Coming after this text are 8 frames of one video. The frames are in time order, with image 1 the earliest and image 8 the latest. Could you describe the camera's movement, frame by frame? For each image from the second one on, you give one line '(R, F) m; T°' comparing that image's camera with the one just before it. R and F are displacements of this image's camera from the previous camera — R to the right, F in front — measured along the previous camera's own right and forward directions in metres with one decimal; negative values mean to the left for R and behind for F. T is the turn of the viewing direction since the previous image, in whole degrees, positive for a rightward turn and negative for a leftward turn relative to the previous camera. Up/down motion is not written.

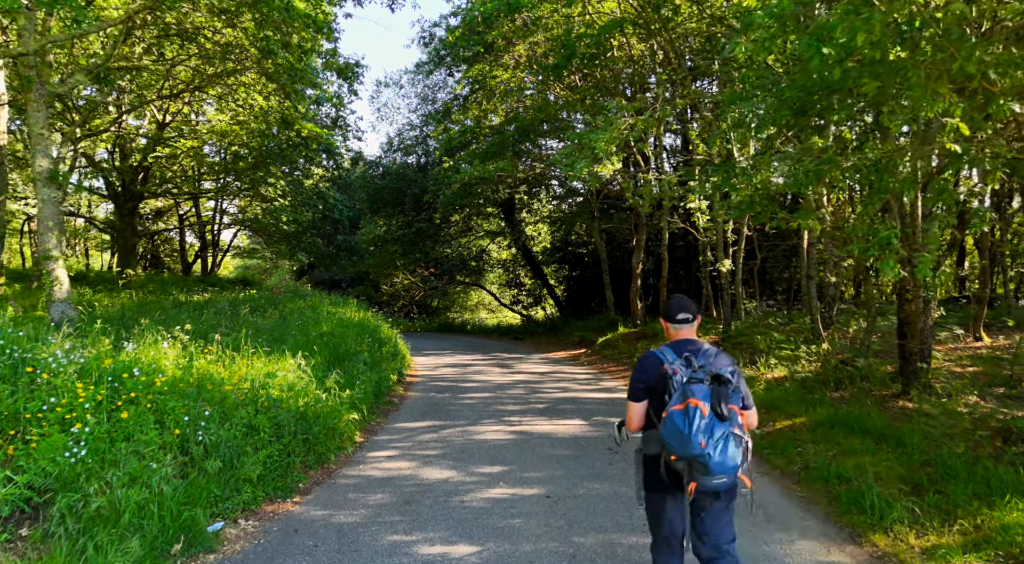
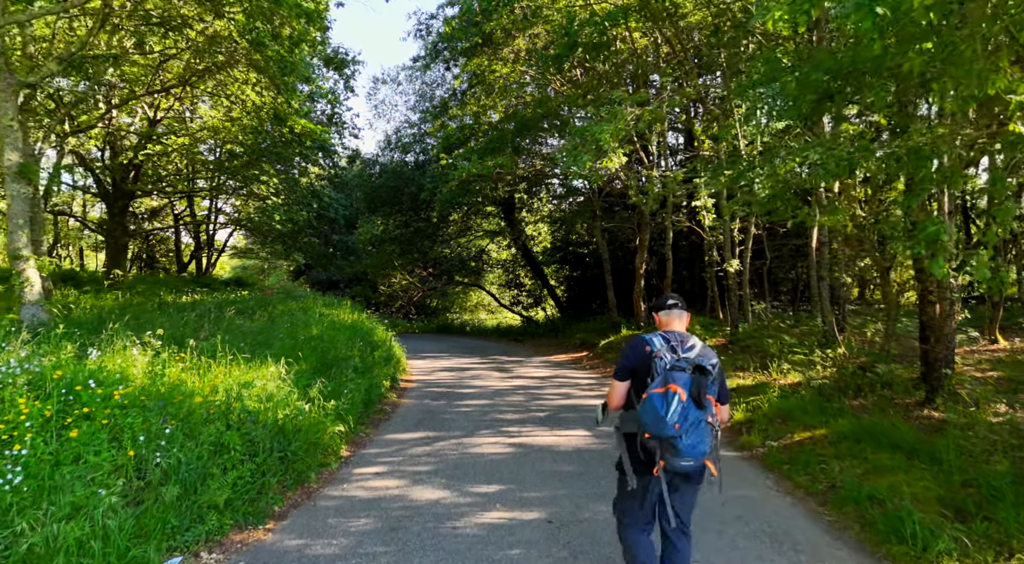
(0.0, +0.5) m; 0°
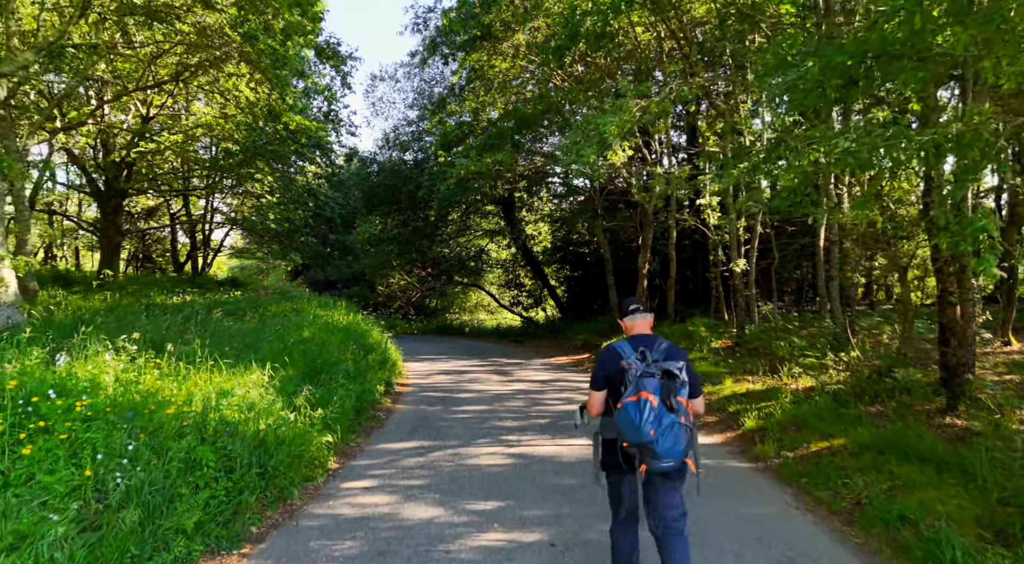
(0.0, +0.4) m; 0°
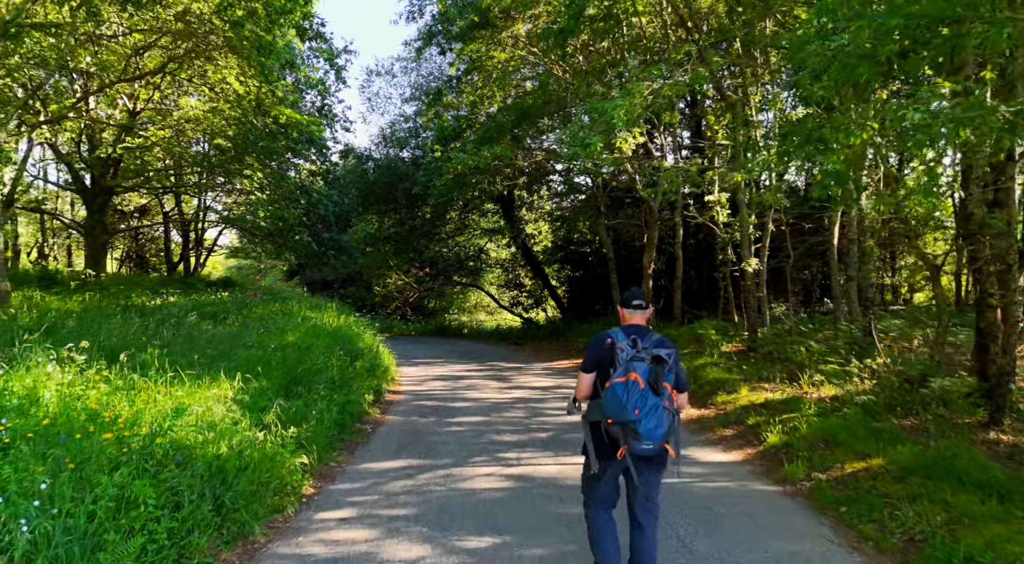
(0.0, +0.7) m; 0°
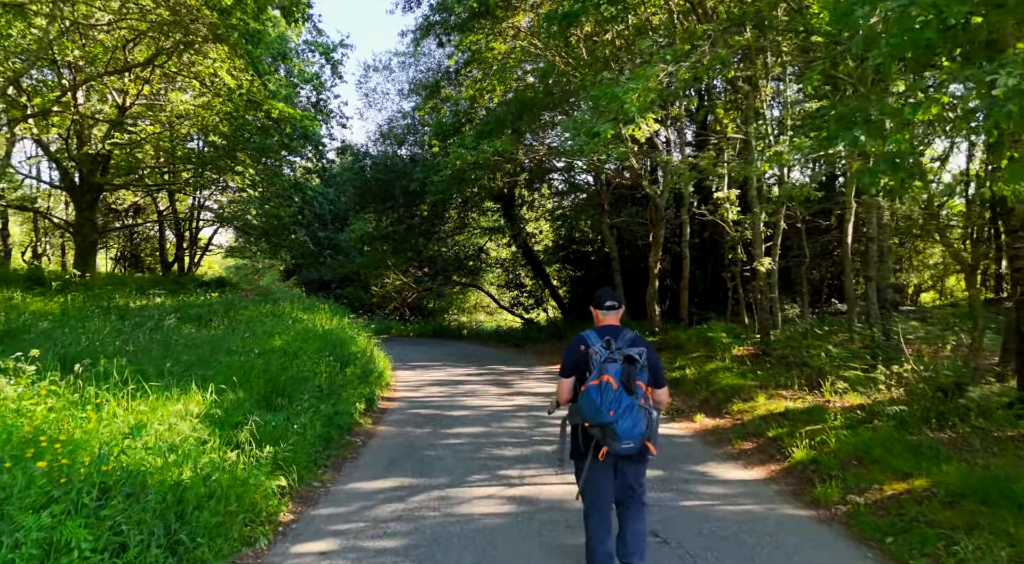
(0.0, +0.6) m; 0°
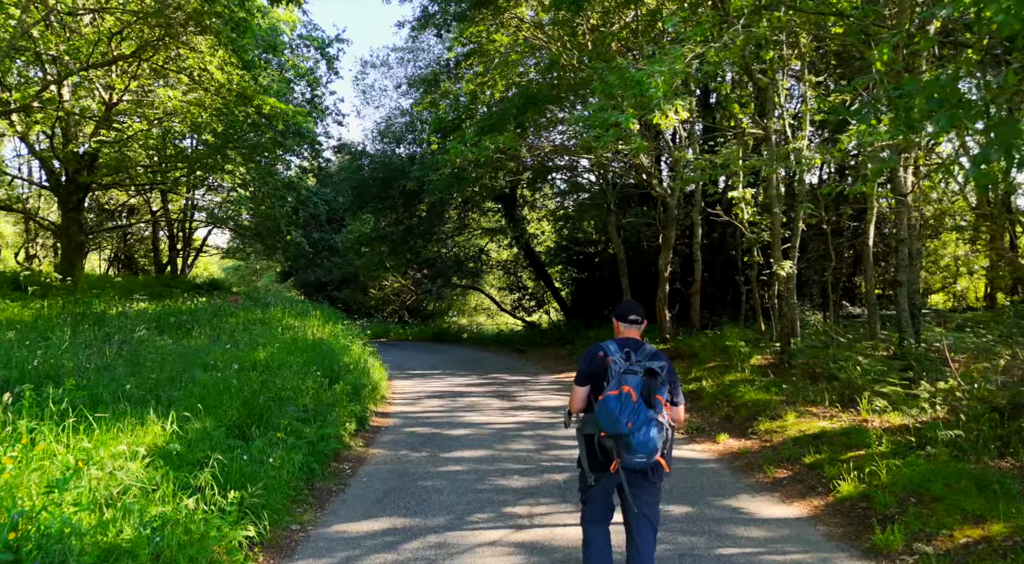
(-0.1, +0.8) m; 0°
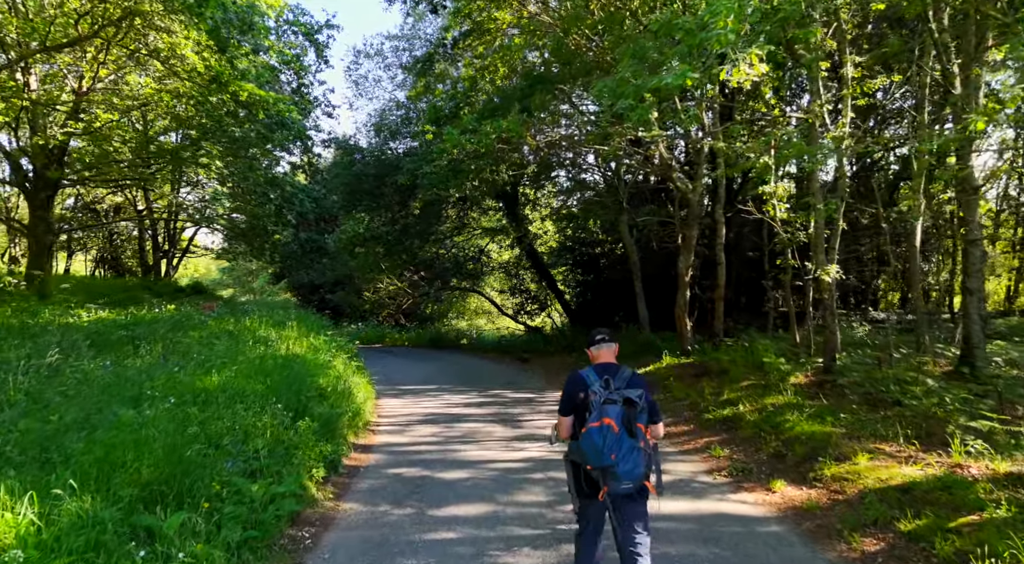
(0.0, +1.5) m; 0°
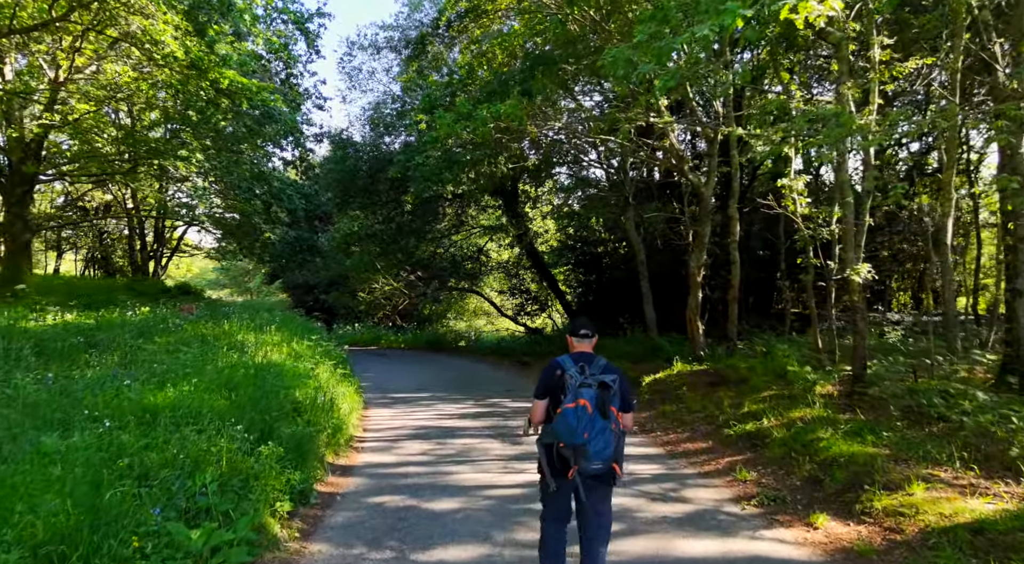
(0.0, +0.9) m; 0°
